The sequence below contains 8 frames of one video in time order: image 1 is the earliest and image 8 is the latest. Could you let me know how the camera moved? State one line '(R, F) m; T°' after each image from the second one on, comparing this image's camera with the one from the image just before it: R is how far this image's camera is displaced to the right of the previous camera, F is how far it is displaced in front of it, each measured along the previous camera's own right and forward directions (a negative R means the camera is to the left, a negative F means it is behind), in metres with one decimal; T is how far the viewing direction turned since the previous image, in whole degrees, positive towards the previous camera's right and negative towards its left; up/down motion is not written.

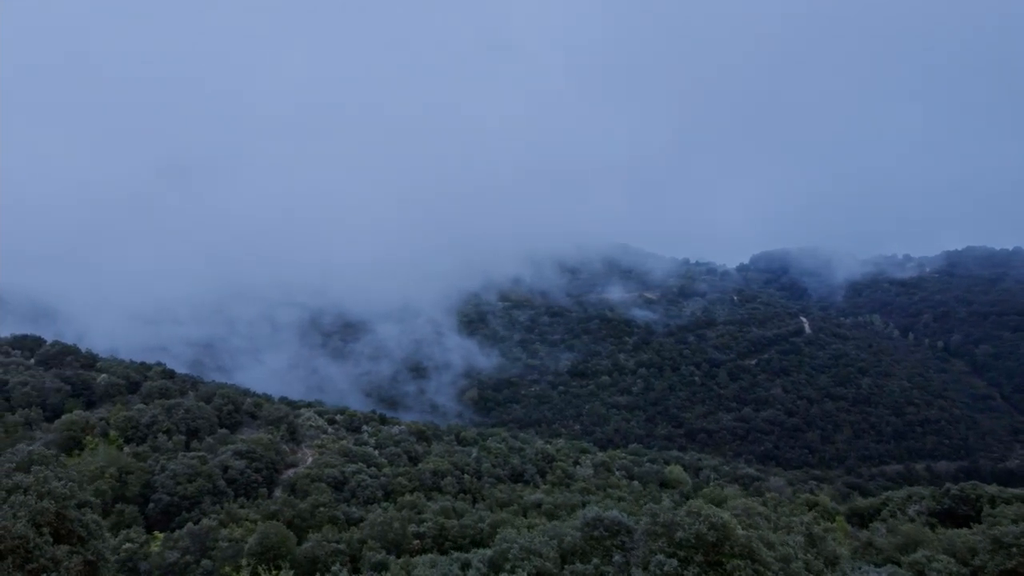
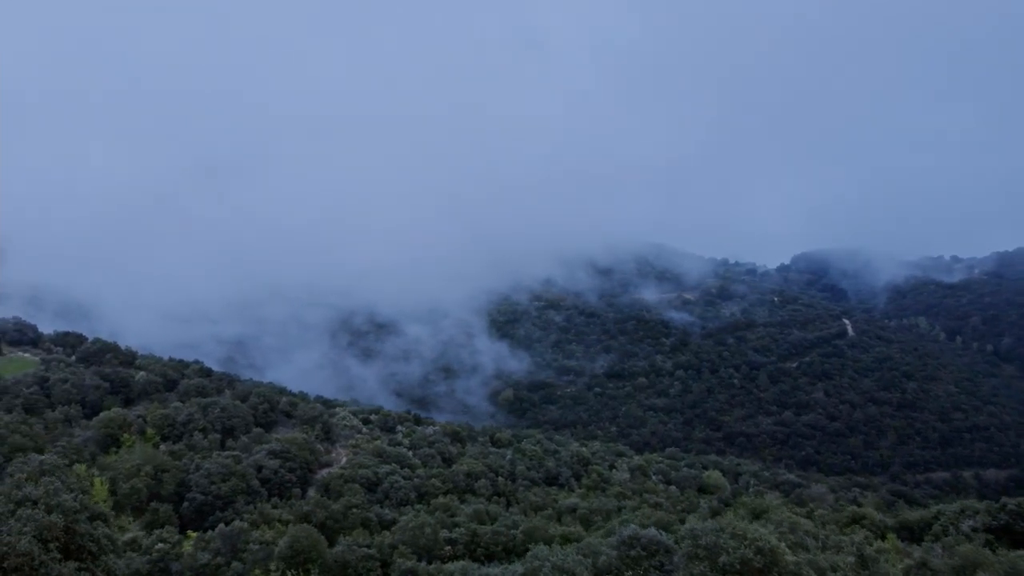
(0.0, +0.5) m; -3°
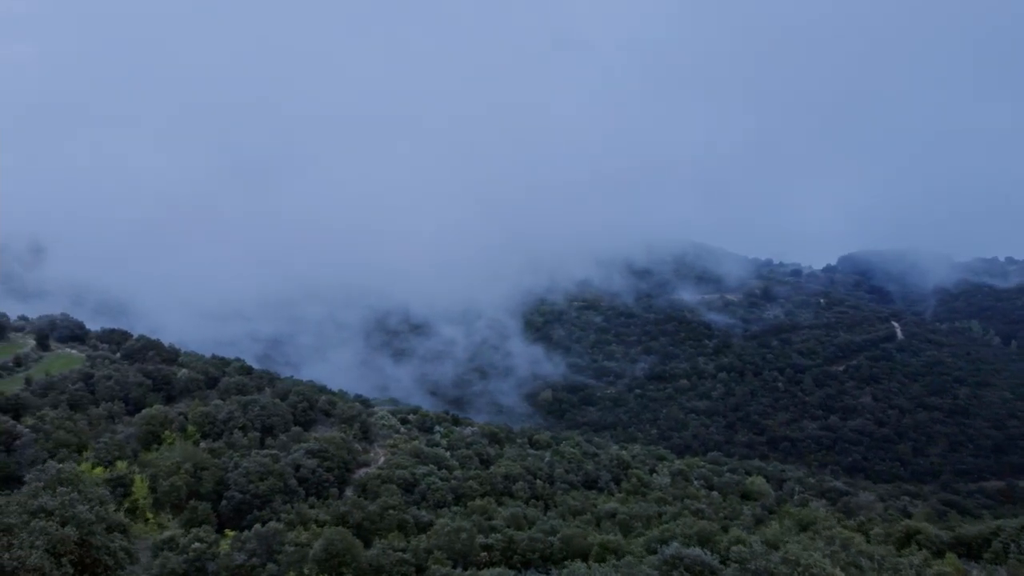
(0.0, +0.4) m; -3°
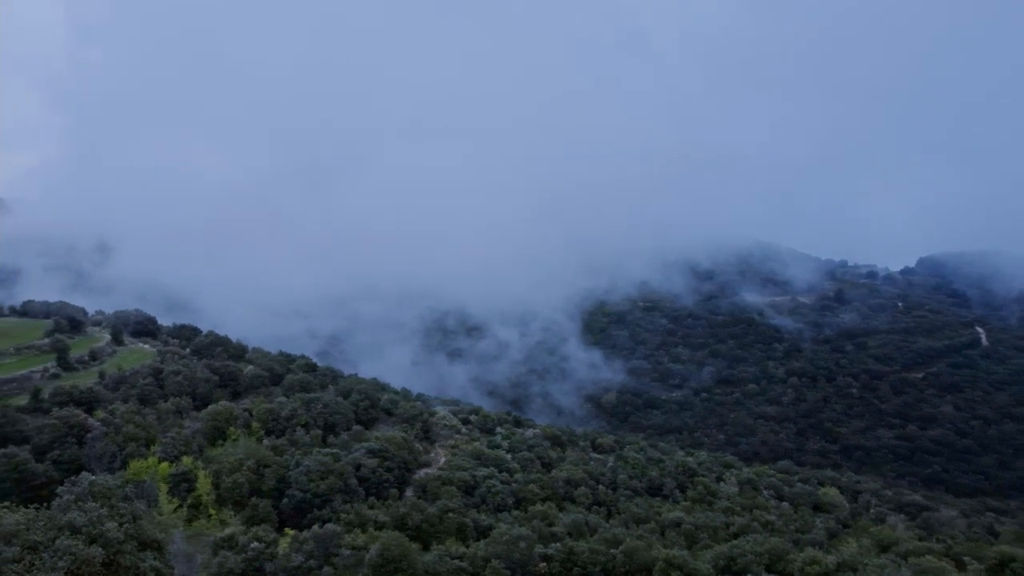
(0.0, +0.6) m; -5°
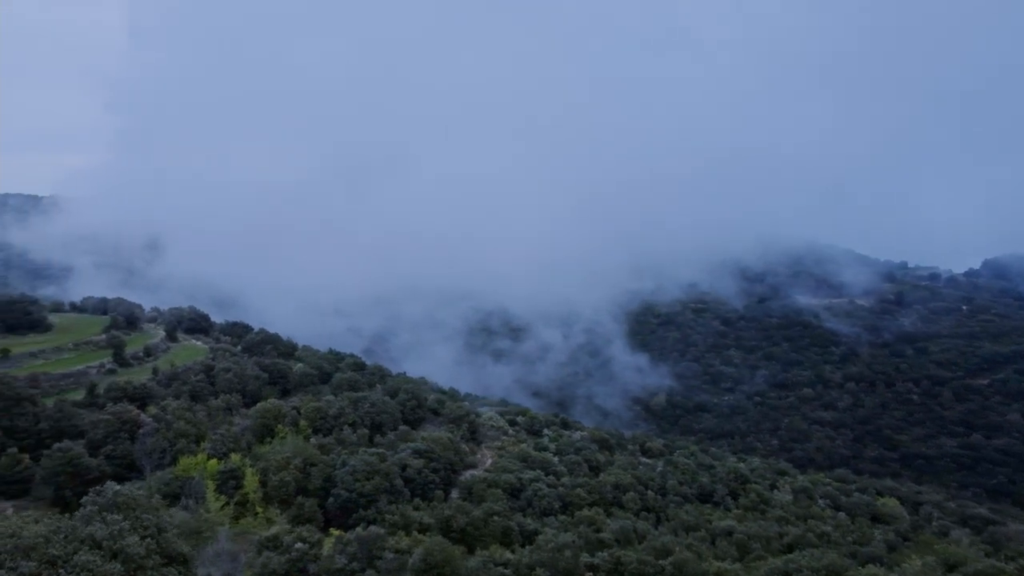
(0.0, +0.4) m; -3°
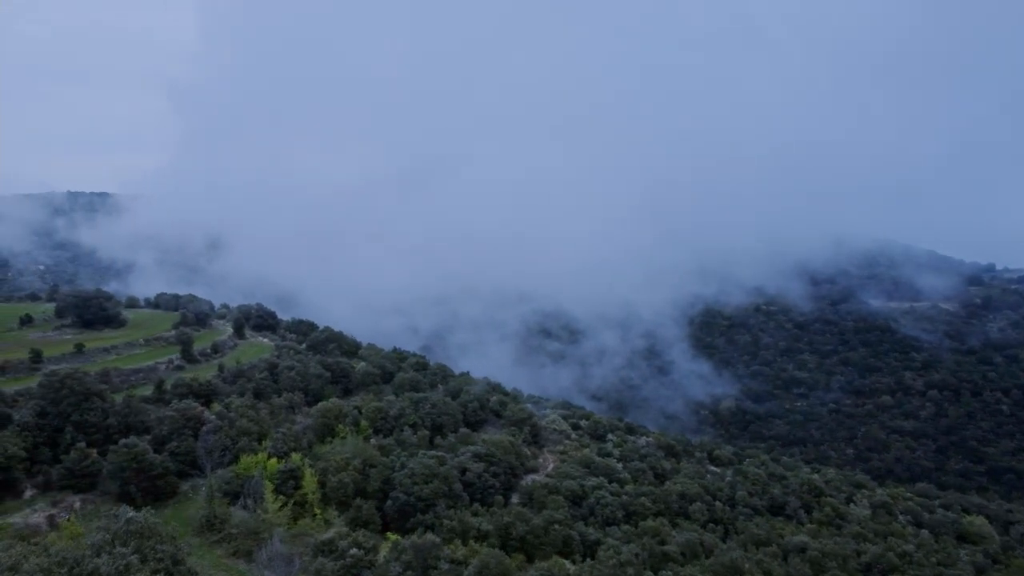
(+0.1, +0.8) m; -5°
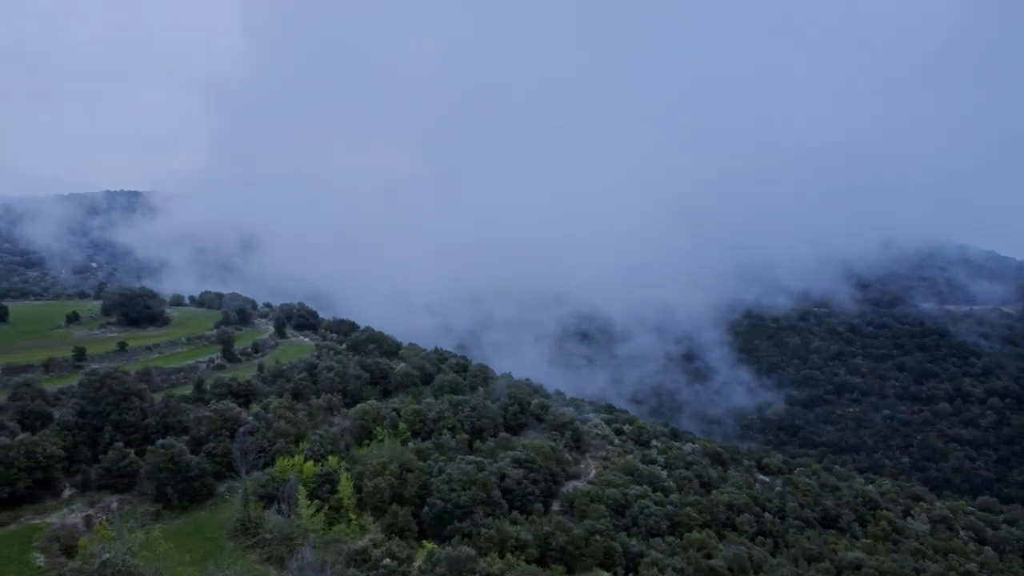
(+0.1, +0.8) m; -3°
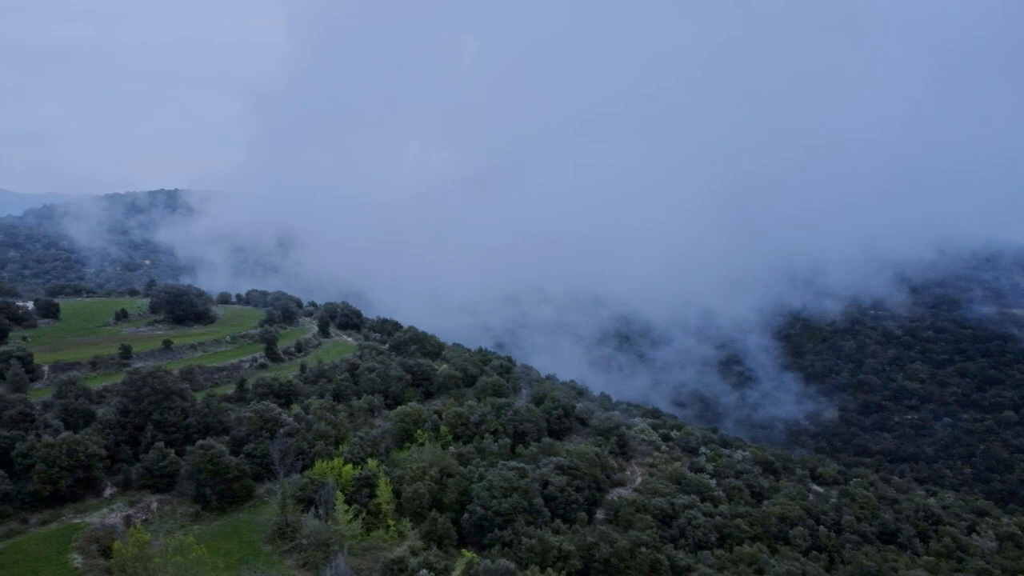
(+0.1, +0.8) m; -3°
